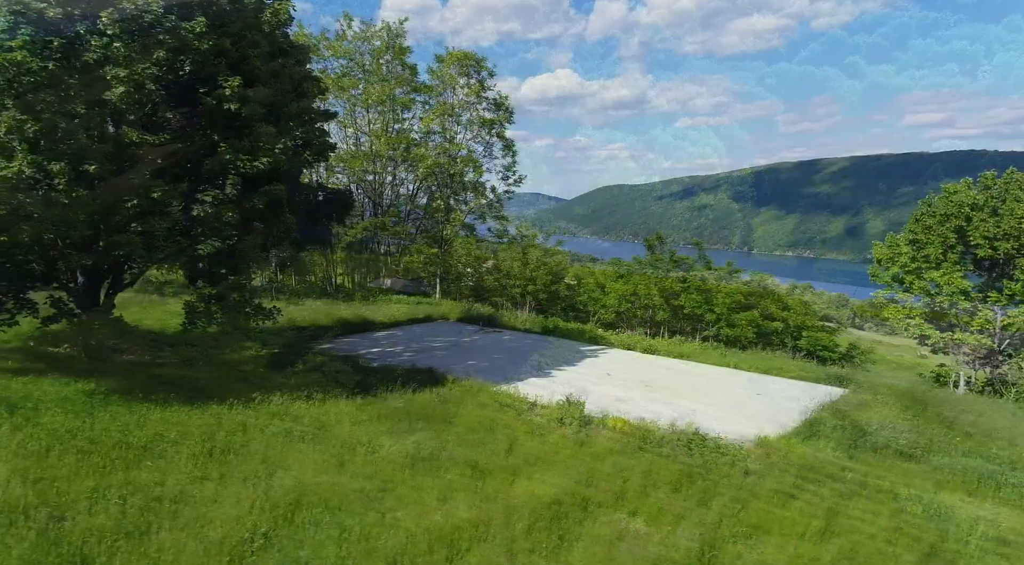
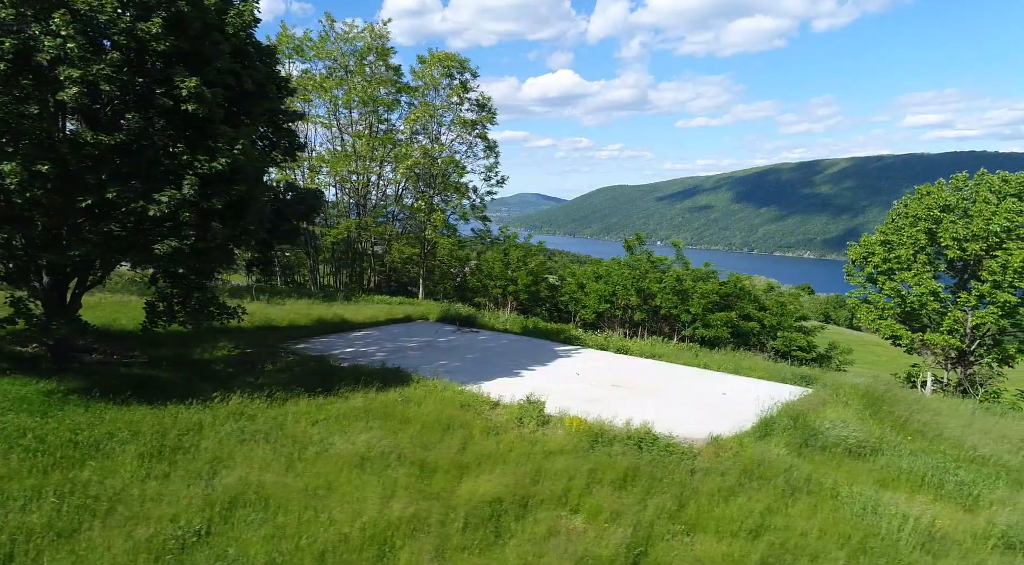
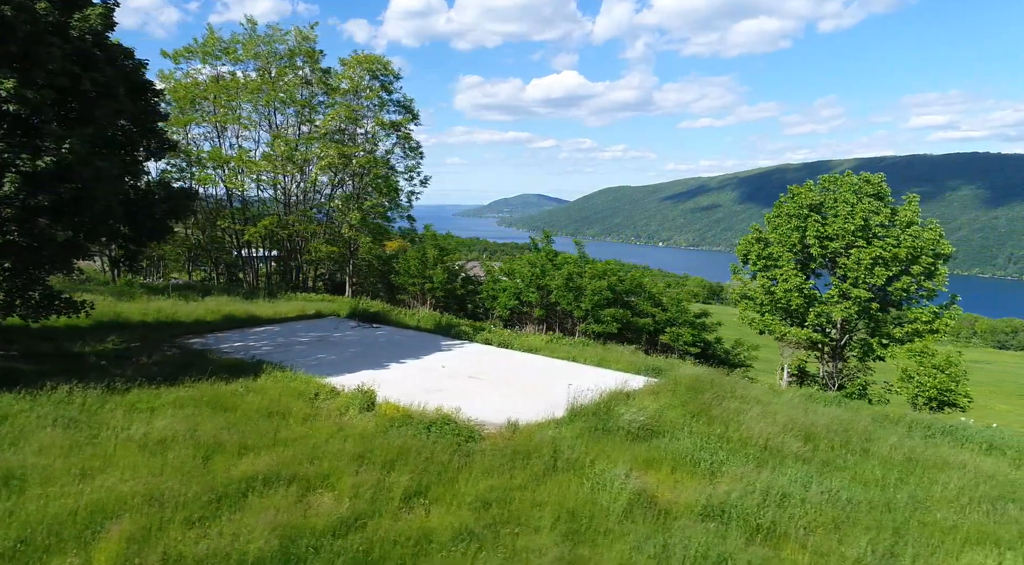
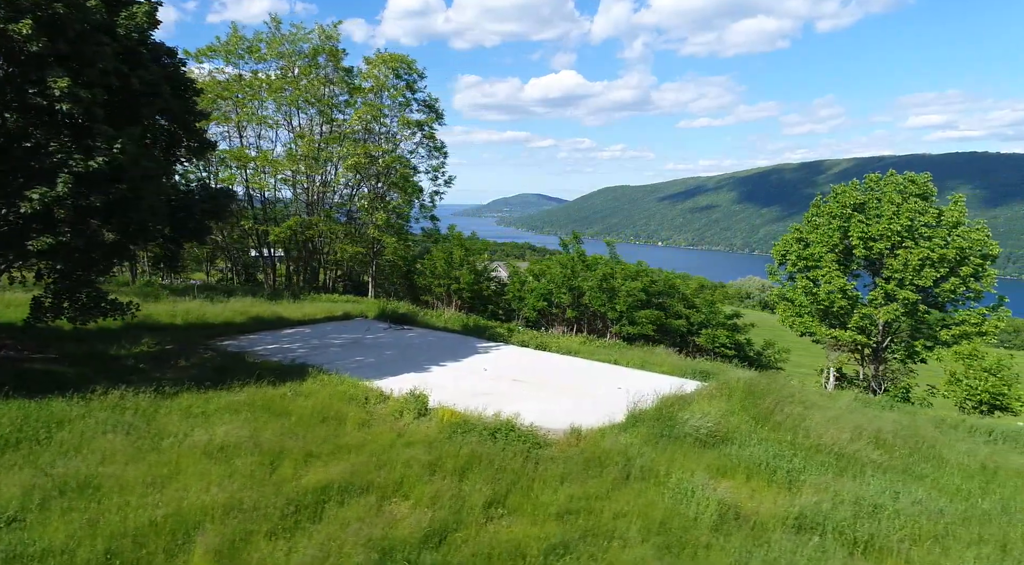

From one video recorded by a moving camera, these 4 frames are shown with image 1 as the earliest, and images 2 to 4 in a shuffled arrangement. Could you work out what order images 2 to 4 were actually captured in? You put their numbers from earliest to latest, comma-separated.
2, 4, 3
